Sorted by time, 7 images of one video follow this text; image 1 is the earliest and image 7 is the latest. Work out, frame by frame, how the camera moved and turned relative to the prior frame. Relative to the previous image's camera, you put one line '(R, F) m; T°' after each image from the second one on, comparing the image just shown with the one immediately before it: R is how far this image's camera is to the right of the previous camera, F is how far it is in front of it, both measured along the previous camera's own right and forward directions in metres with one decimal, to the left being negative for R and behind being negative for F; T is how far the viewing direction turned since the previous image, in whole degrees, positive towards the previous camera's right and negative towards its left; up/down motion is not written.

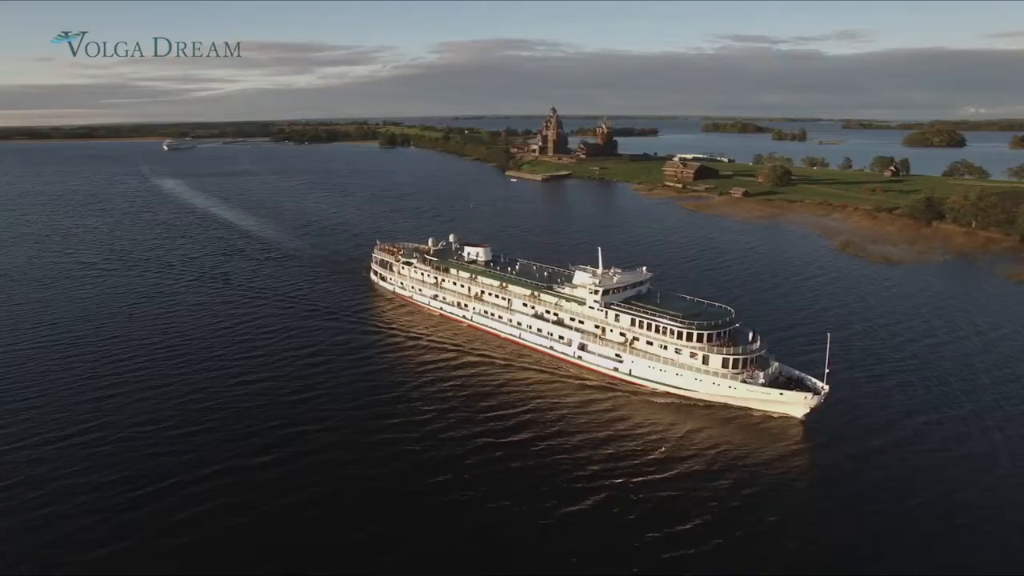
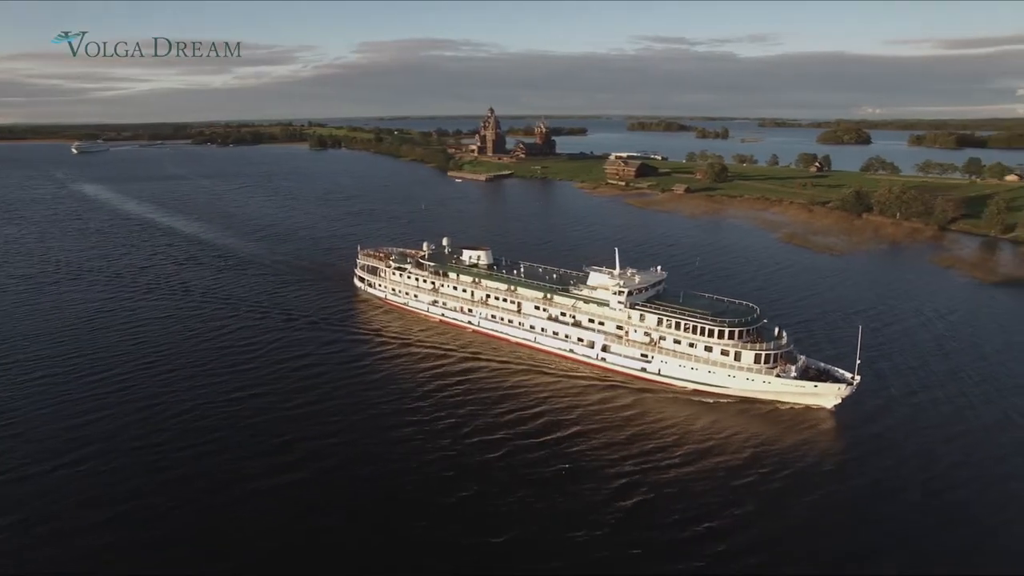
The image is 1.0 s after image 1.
(-4.1, +0.6) m; +6°
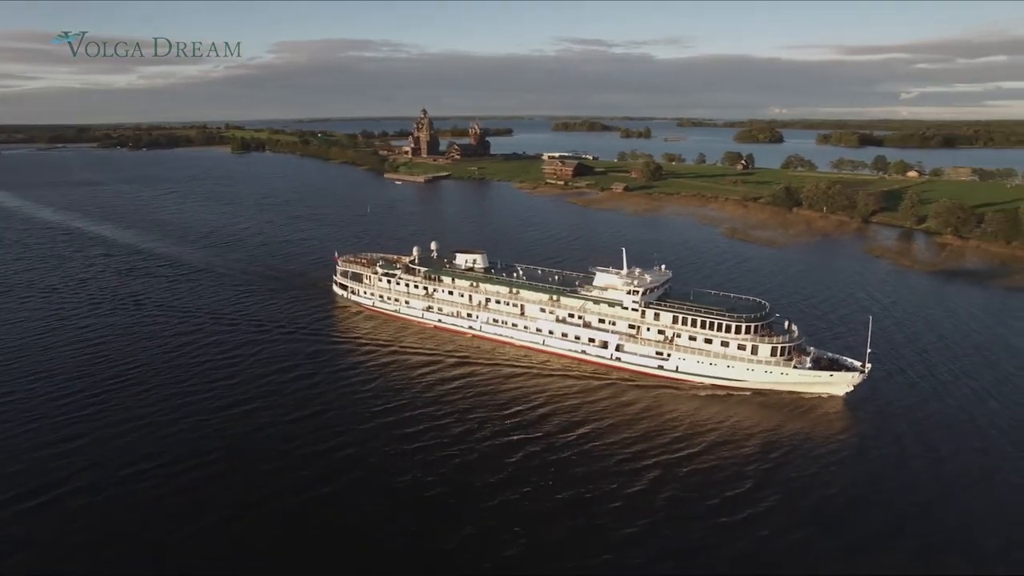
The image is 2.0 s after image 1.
(-3.9, +0.5) m; +6°
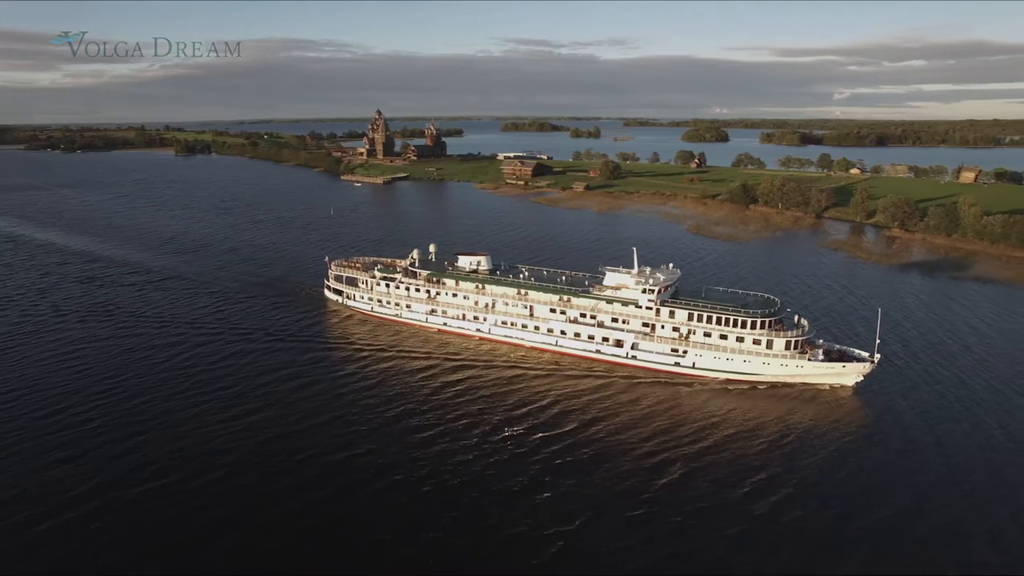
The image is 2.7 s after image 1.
(-3.0, +0.1) m; +4°
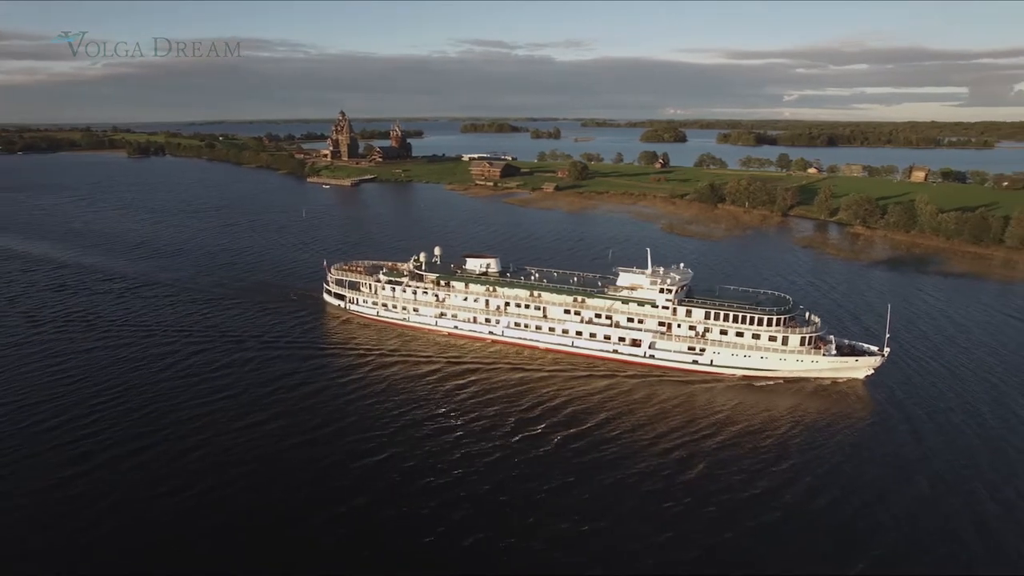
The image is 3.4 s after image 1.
(-2.8, 0.0) m; +4°
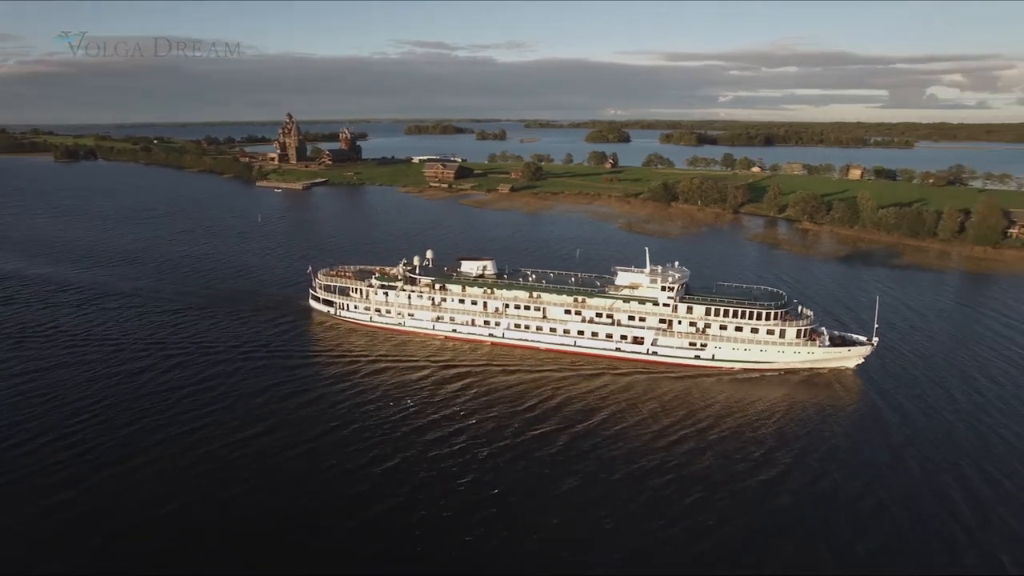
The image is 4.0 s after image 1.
(-2.8, -0.1) m; +5°
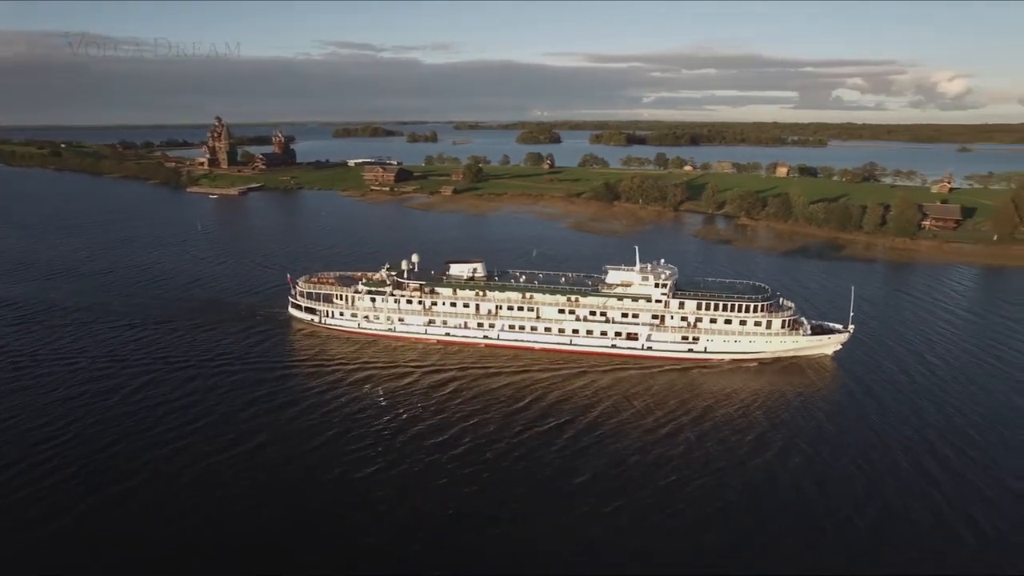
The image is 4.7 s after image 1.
(-3.2, -0.3) m; +6°
